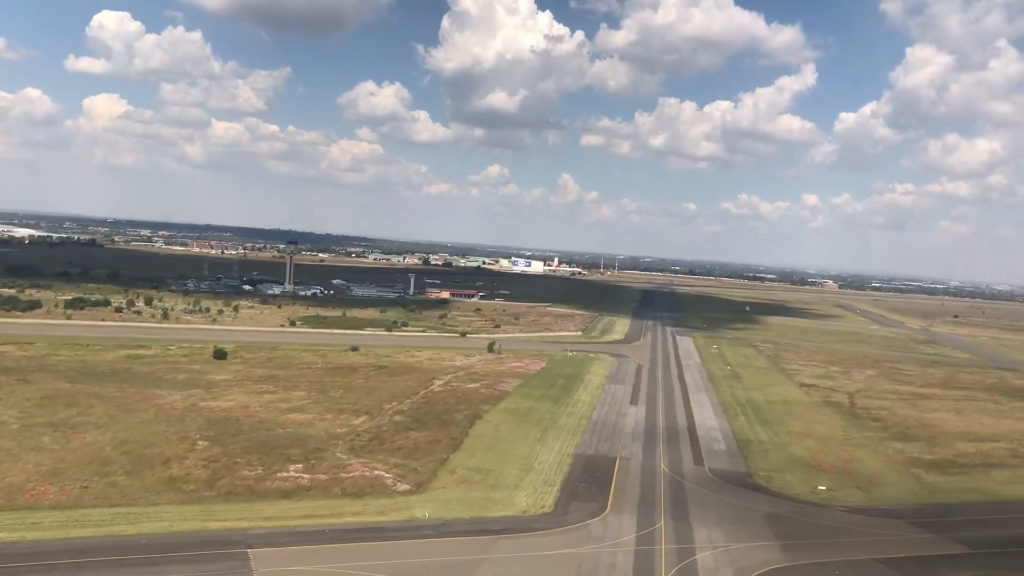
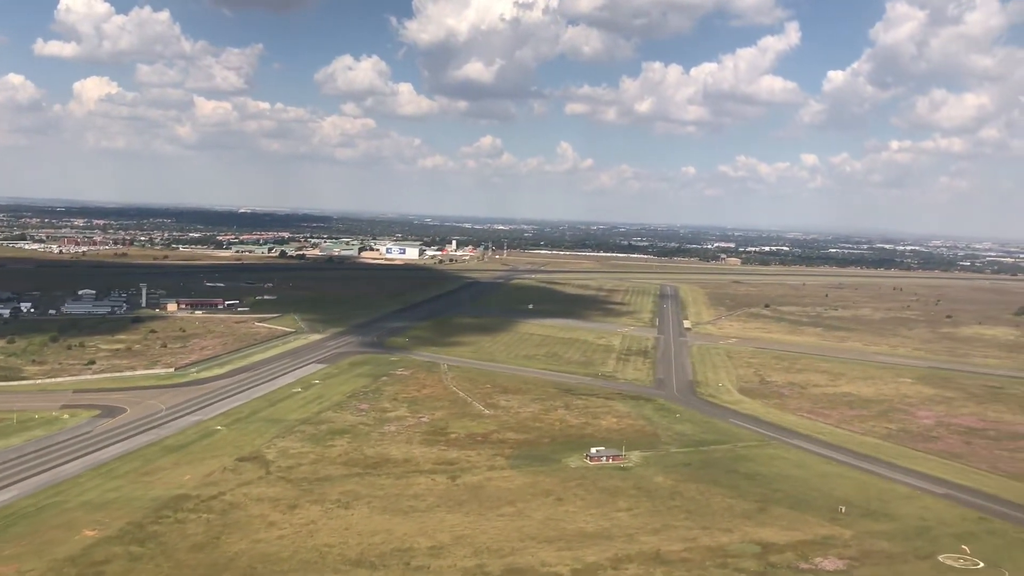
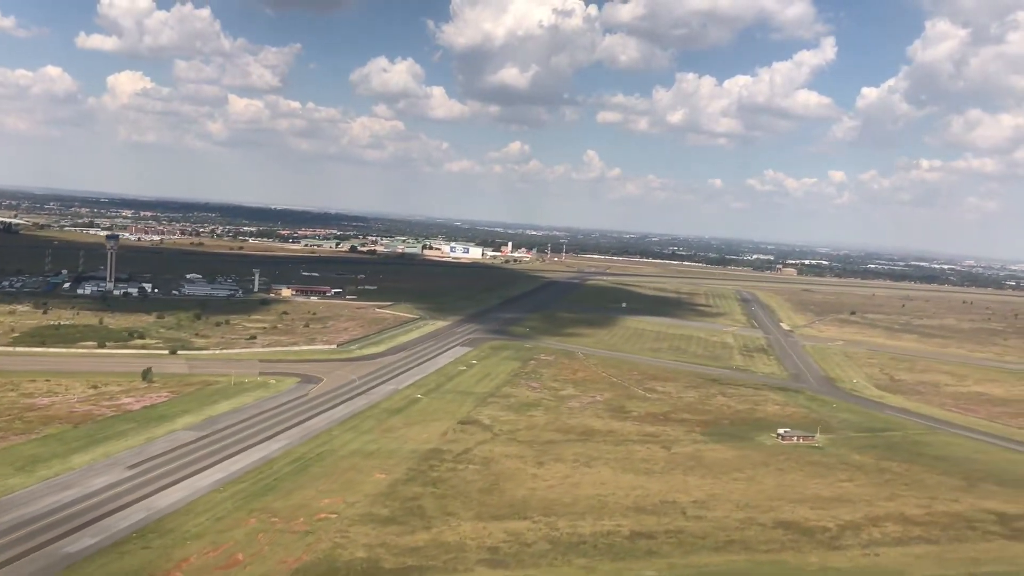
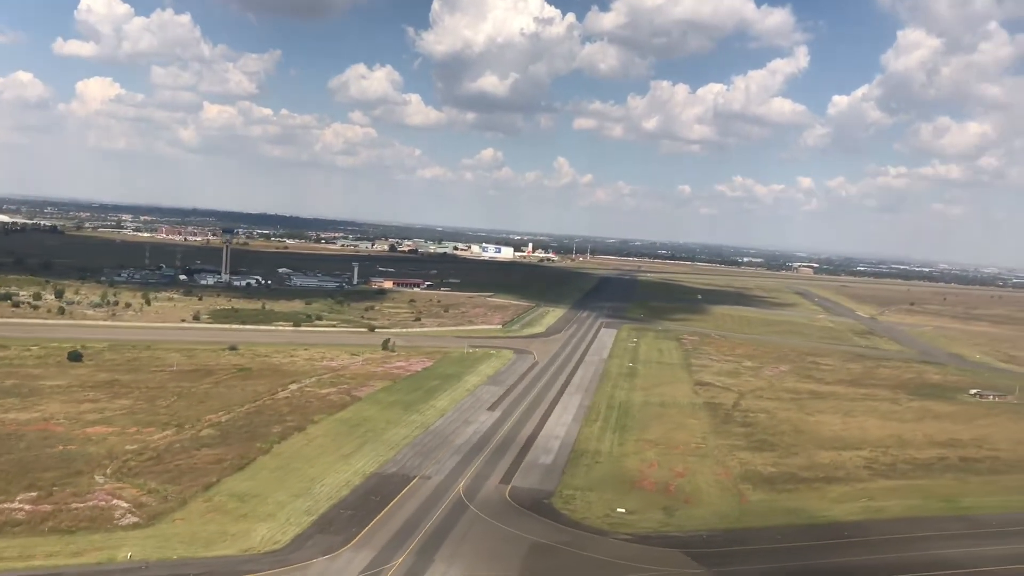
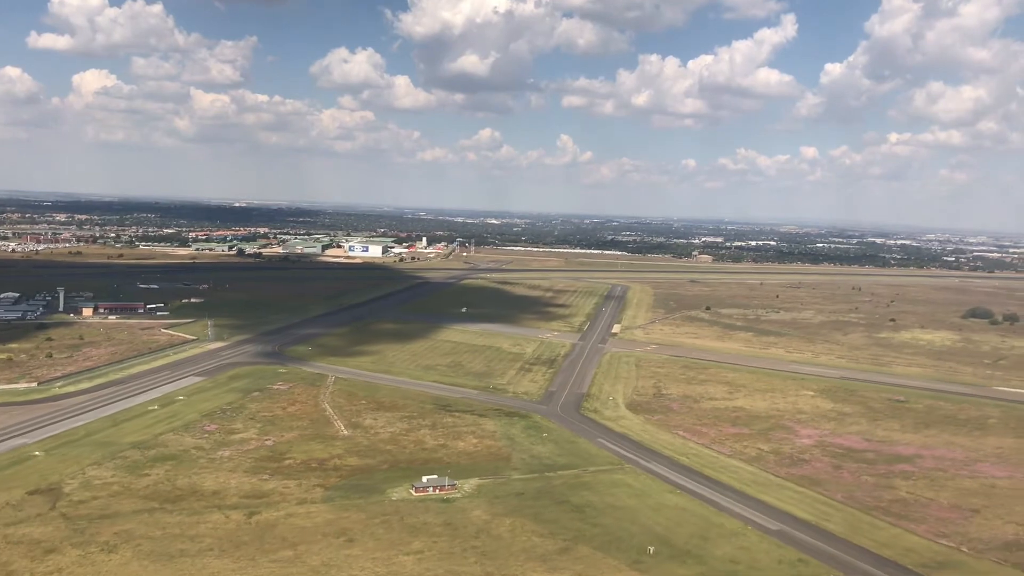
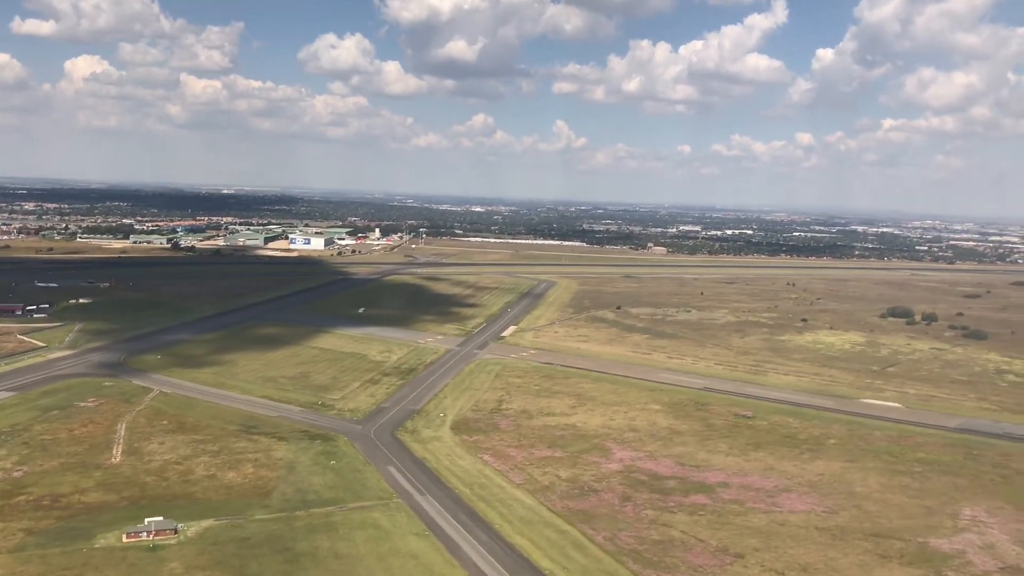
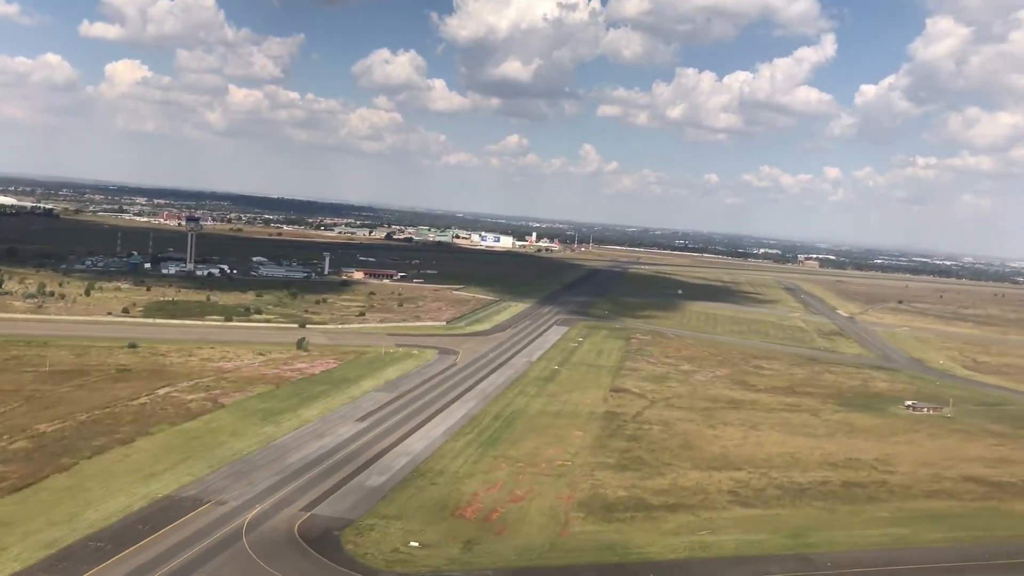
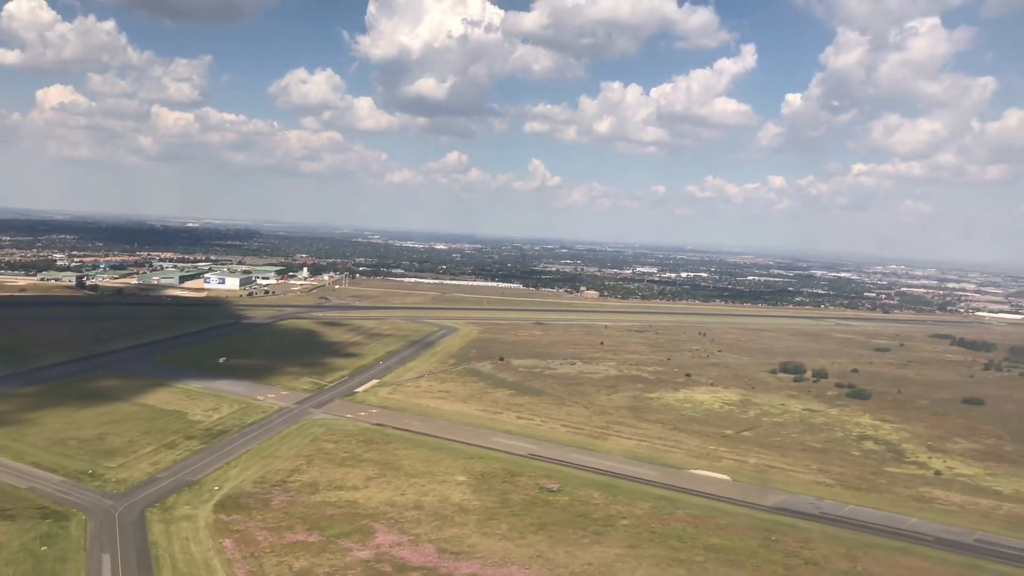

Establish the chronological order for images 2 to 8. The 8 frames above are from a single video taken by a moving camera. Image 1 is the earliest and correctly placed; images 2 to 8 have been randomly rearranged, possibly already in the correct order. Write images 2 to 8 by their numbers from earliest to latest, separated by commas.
4, 7, 3, 2, 5, 6, 8
